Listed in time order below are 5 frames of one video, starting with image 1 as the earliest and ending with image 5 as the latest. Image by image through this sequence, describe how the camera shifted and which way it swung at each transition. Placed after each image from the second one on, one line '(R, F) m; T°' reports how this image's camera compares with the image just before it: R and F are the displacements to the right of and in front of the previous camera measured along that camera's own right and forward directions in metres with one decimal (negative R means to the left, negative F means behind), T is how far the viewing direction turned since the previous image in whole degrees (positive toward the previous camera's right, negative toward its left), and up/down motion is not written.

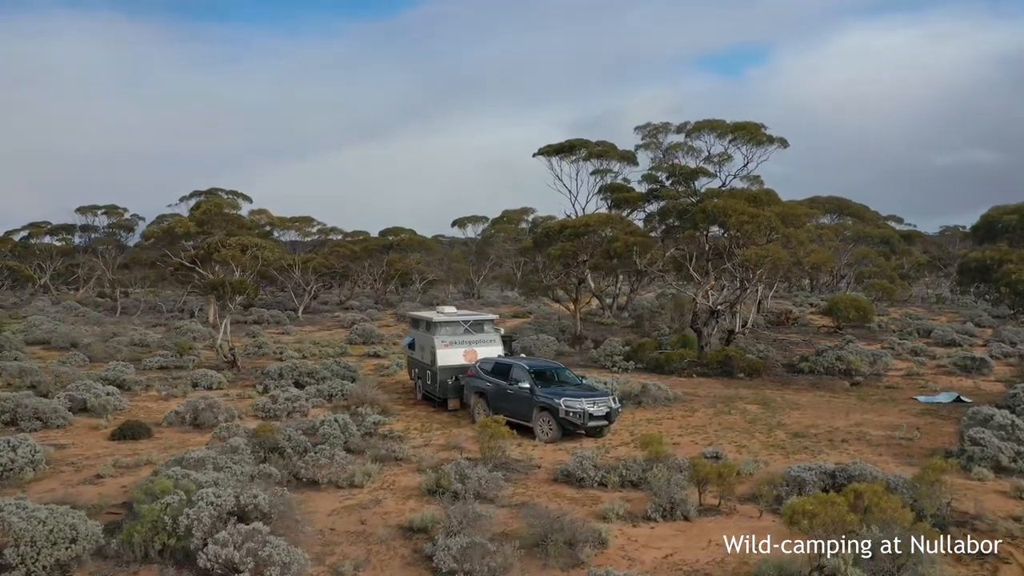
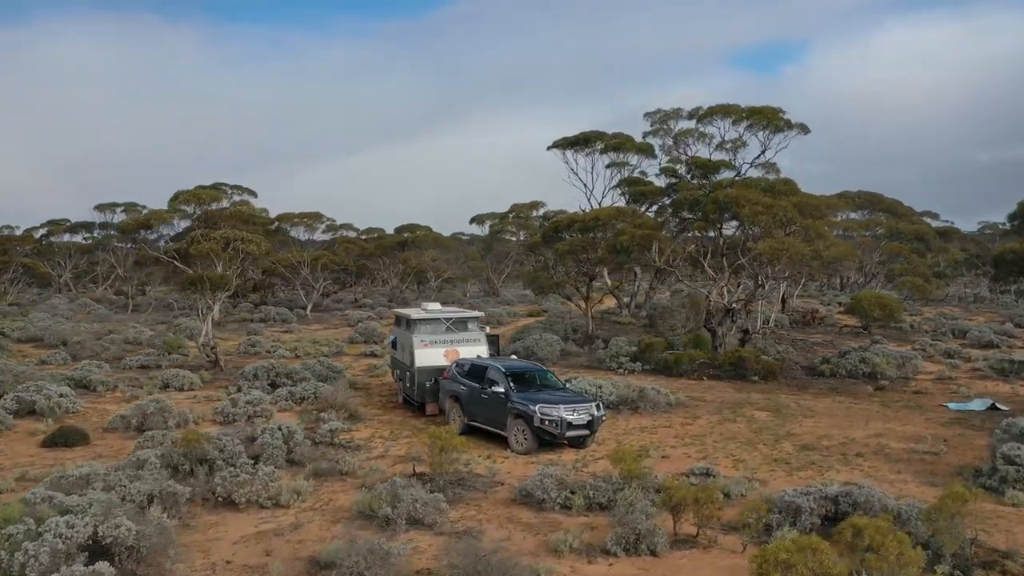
(+0.9, +1.1) m; -2°
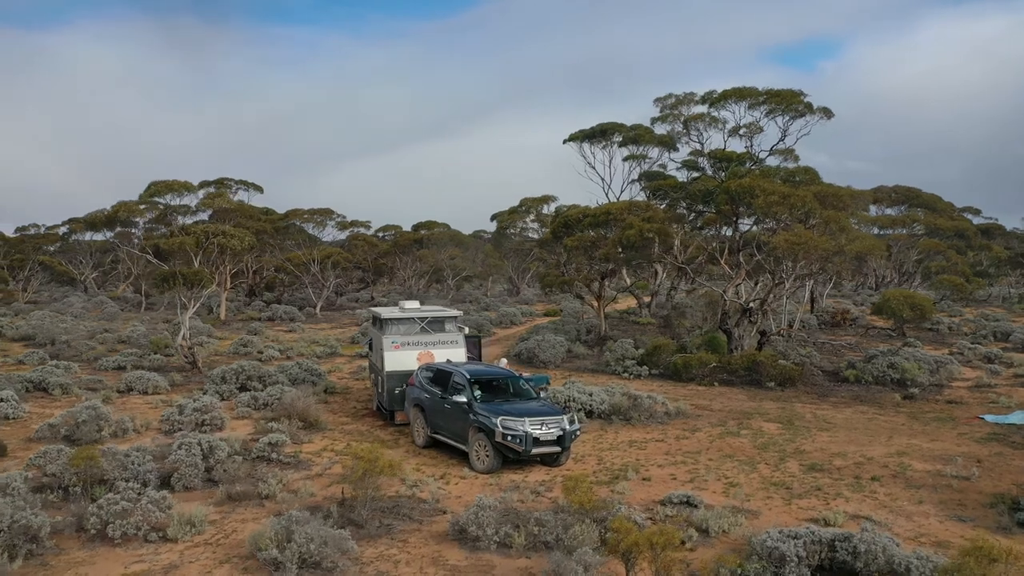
(+1.0, +1.2) m; -3°
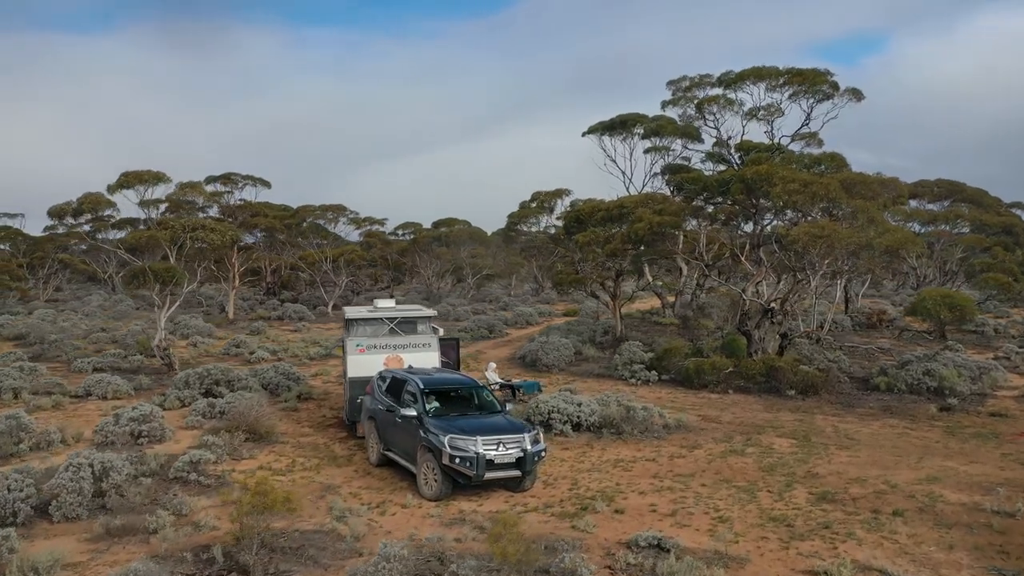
(+1.0, +1.3) m; -3°
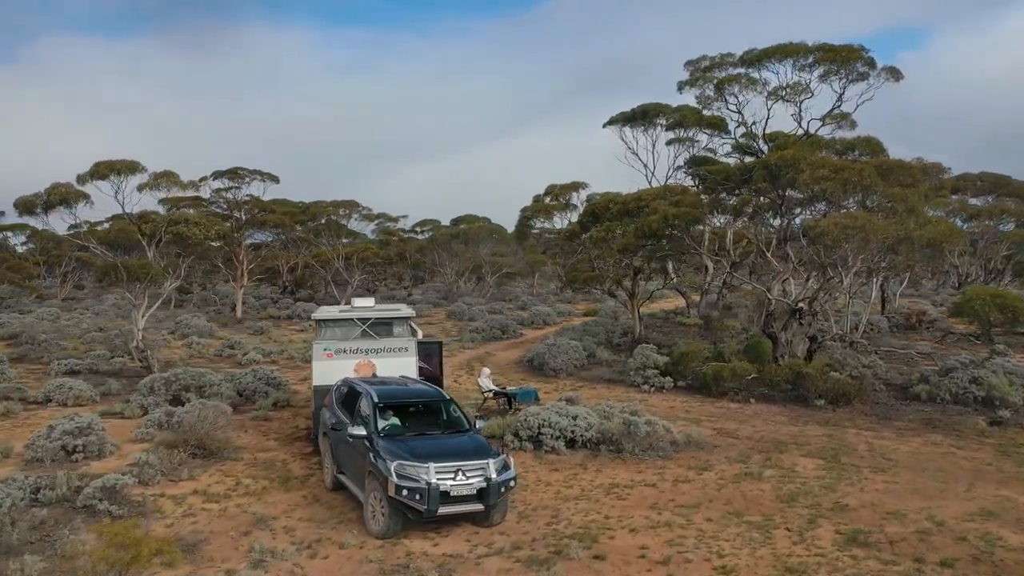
(+0.7, +1.3) m; -3°
